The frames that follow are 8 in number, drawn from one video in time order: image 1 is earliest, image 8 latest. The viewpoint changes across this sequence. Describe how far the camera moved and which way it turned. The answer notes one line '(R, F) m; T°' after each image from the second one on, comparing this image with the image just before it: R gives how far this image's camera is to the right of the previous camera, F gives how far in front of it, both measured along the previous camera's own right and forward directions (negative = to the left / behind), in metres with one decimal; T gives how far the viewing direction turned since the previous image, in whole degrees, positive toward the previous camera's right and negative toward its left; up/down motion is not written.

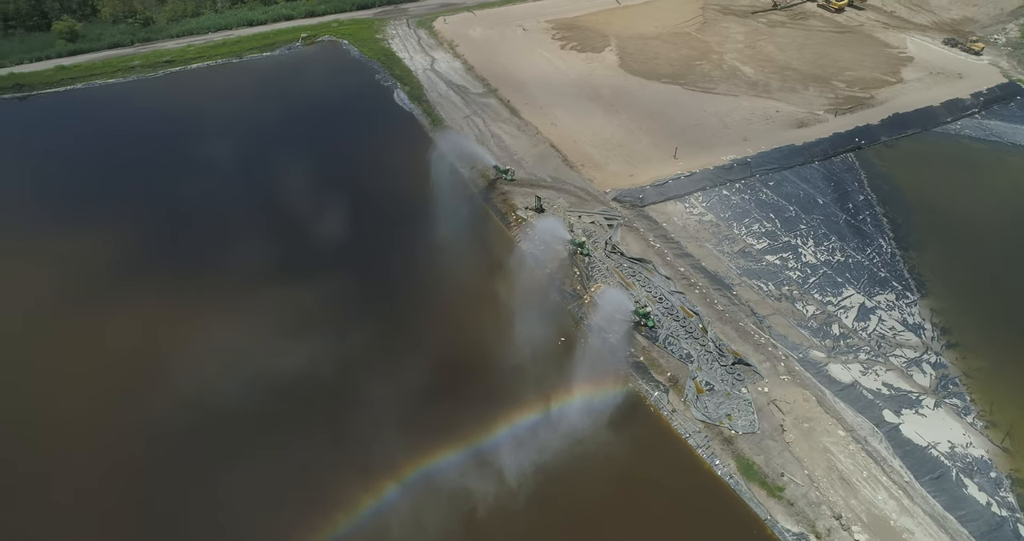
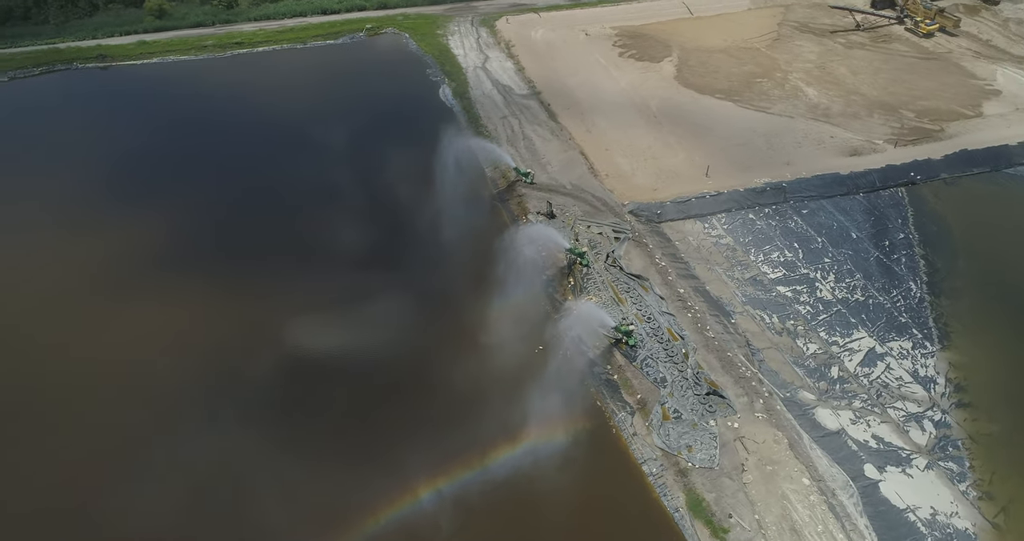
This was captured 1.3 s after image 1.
(+2.6, +0.3) m; -7°
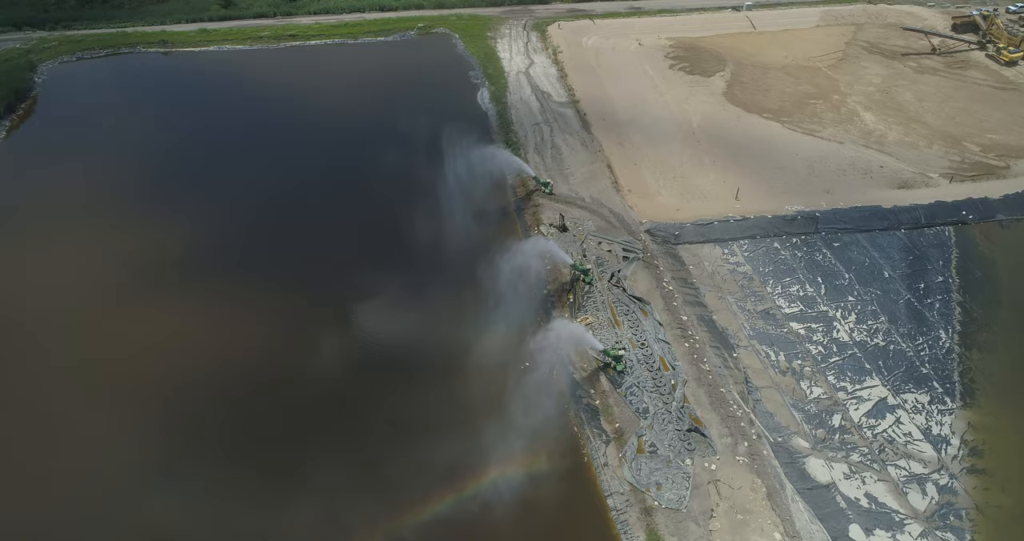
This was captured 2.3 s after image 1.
(+1.9, +0.5) m; -6°
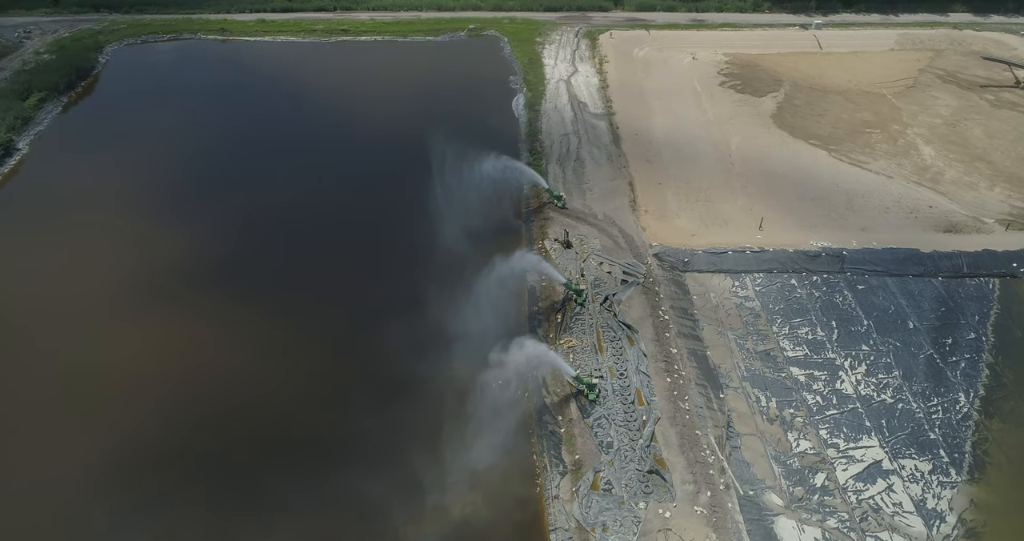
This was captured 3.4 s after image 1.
(+2.2, +0.6) m; -6°
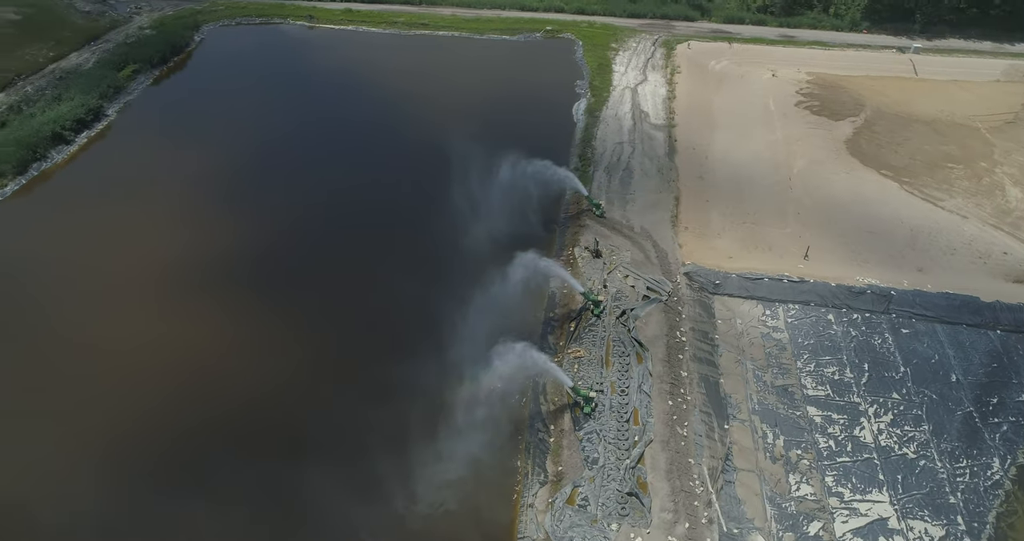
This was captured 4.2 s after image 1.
(+1.8, +0.2) m; -7°
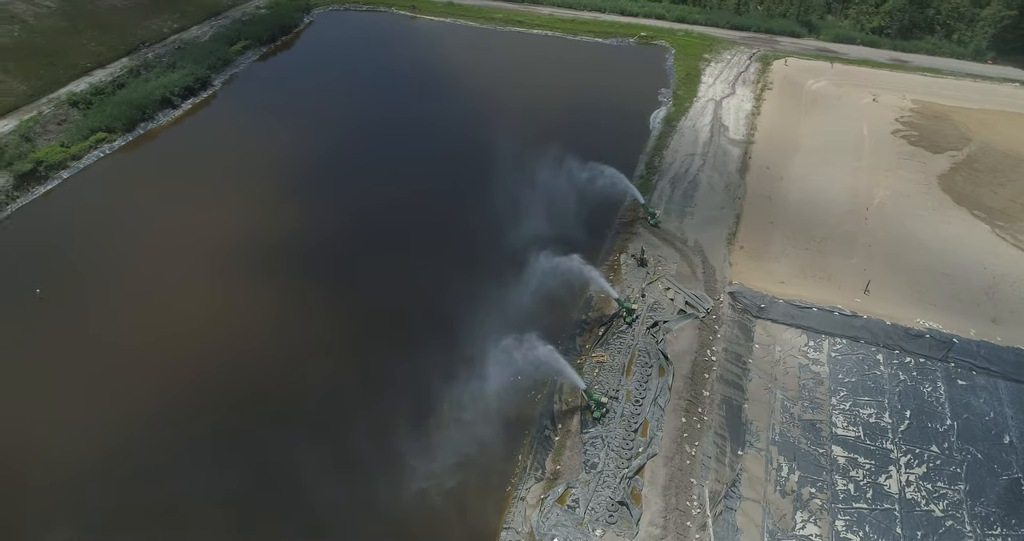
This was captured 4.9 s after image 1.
(+1.6, -0.1) m; -8°
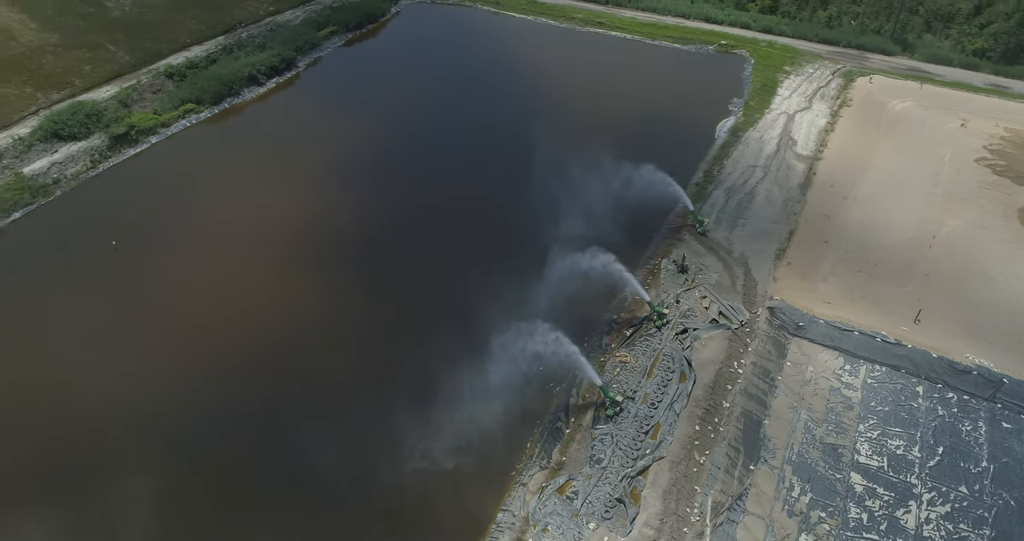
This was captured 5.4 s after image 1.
(+1.2, -0.3) m; -7°
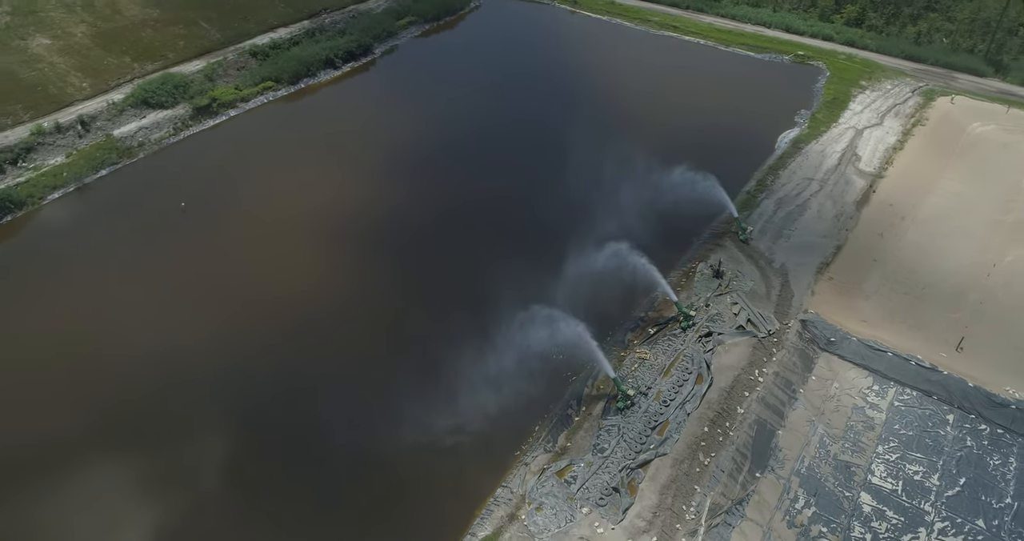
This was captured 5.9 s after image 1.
(+1.2, -0.4) m; -6°
